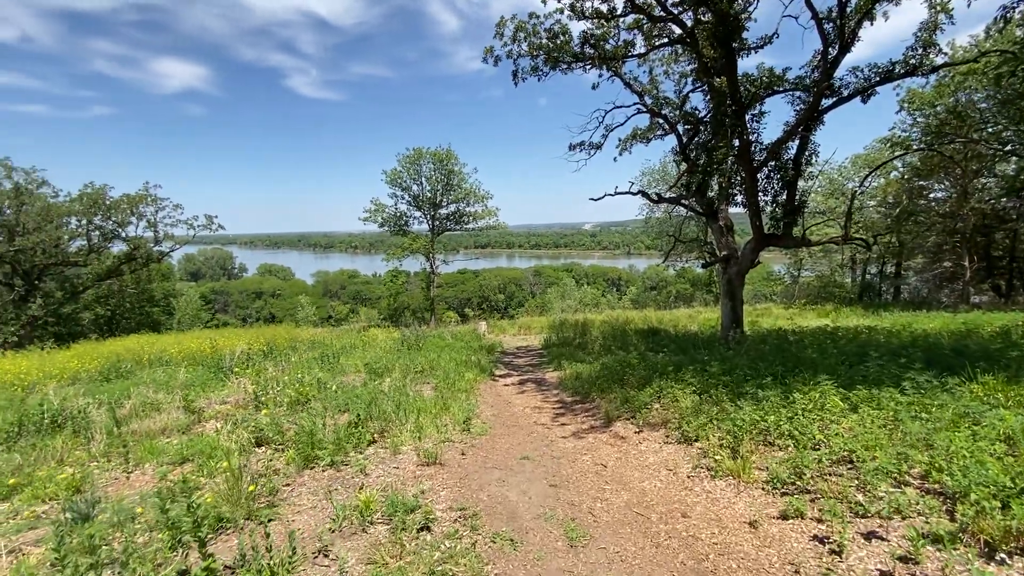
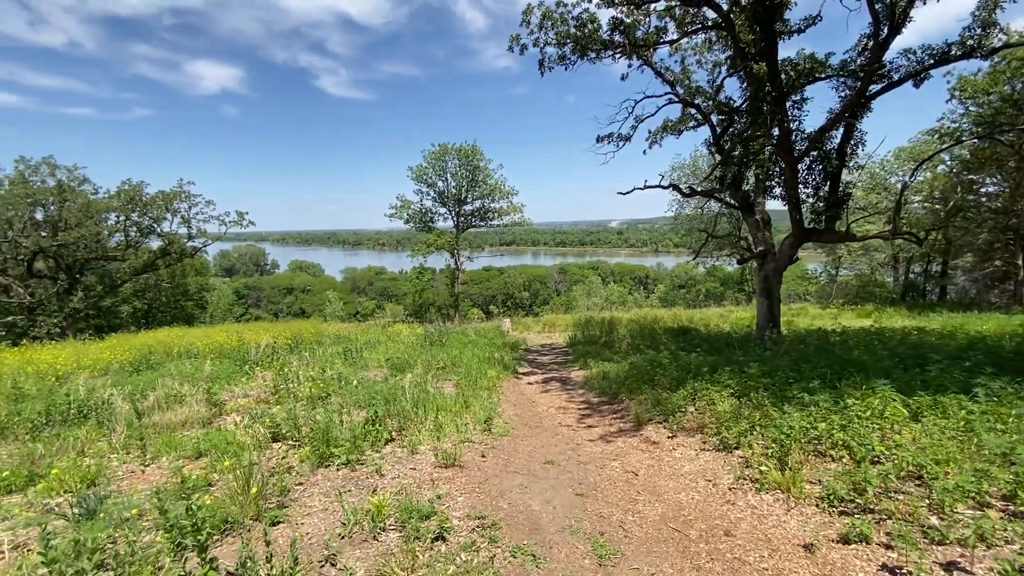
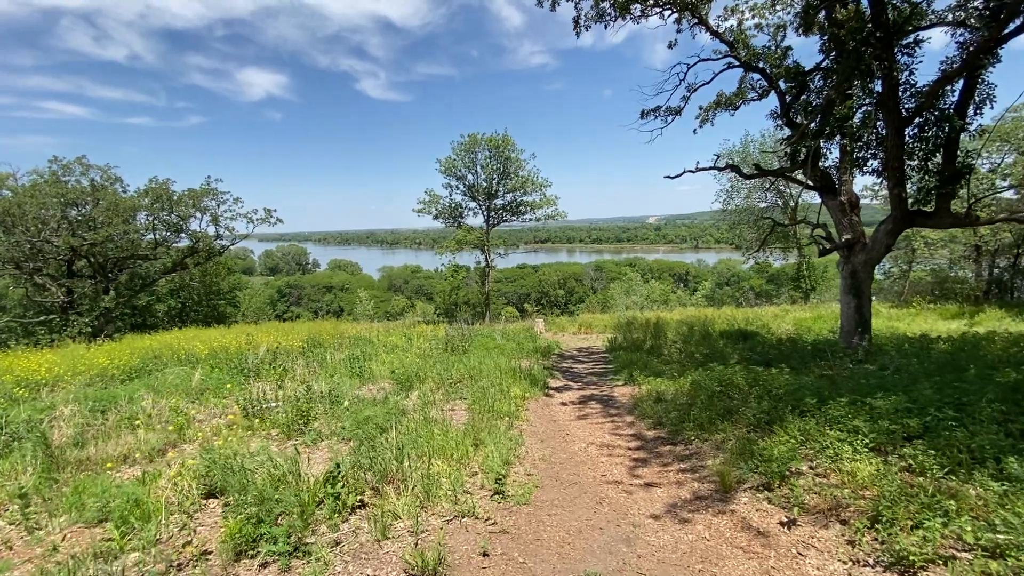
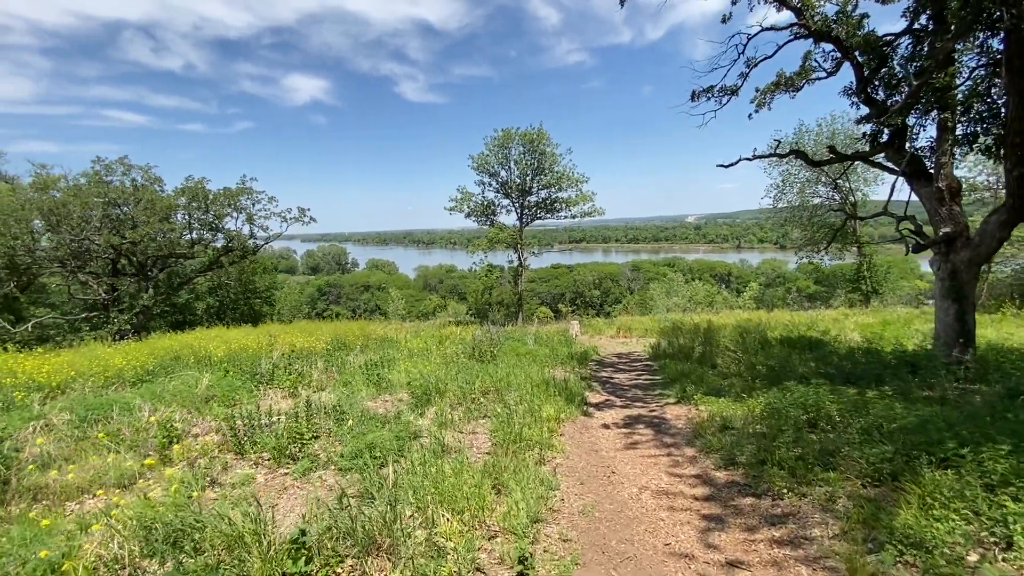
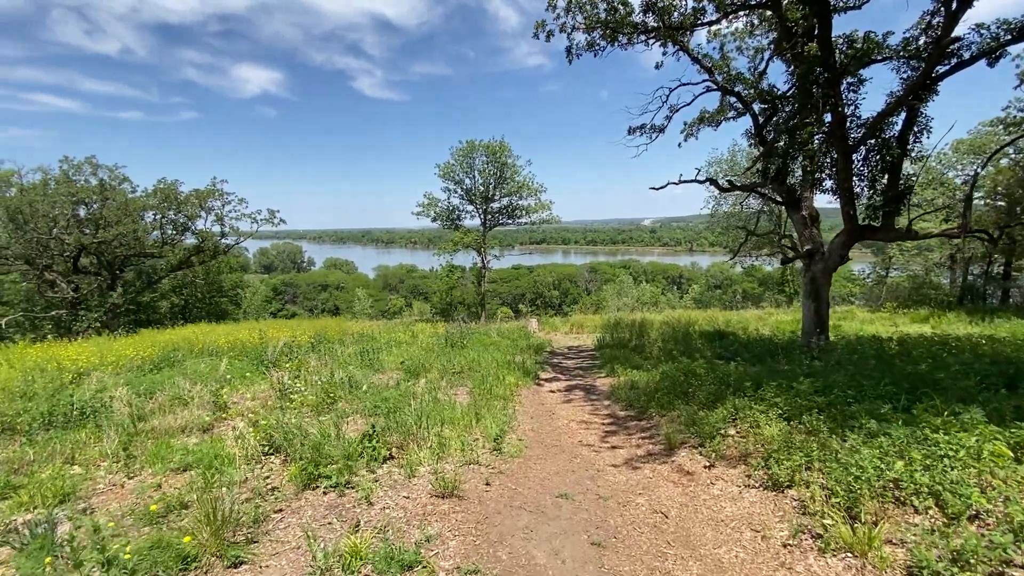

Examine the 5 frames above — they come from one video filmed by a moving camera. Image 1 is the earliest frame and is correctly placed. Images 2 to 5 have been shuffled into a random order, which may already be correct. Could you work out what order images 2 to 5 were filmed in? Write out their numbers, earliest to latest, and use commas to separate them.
2, 5, 3, 4
